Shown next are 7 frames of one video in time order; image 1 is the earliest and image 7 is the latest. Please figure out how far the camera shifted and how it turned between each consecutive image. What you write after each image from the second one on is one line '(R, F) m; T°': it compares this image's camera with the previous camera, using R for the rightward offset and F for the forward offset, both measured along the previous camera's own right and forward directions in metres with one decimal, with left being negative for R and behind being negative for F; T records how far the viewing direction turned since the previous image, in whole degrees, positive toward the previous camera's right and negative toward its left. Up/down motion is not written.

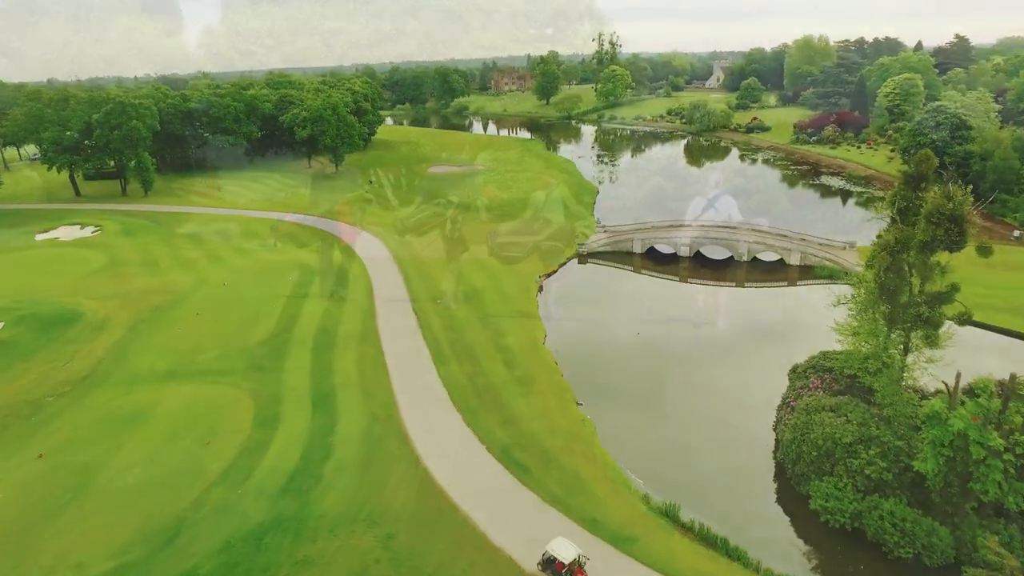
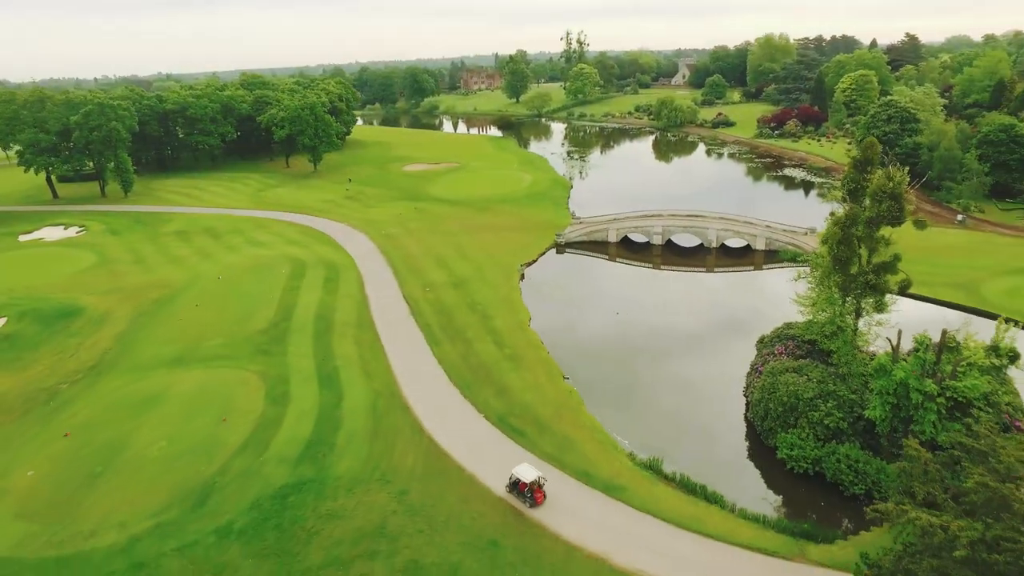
(-1.0, -2.6) m; +2°
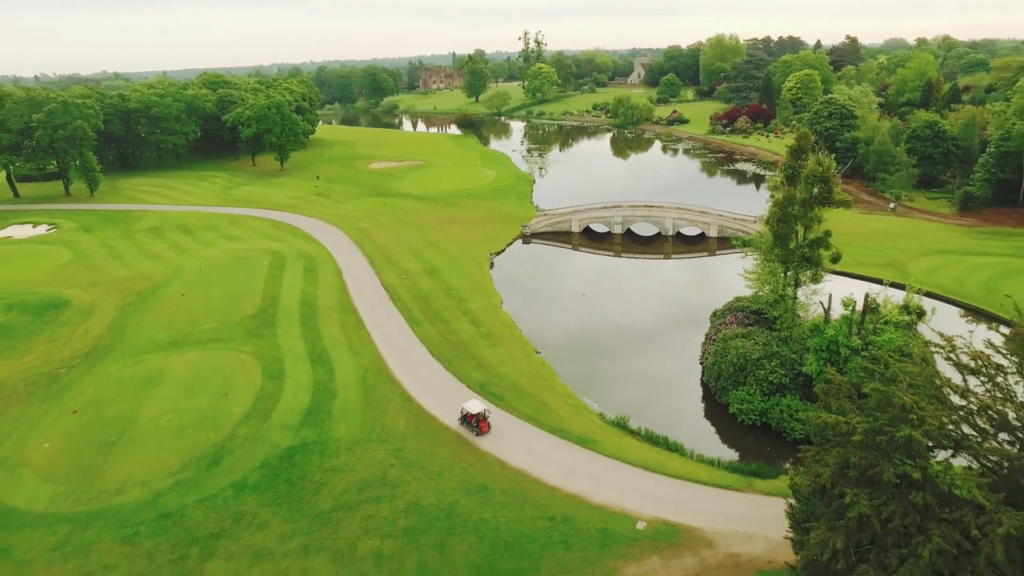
(-0.9, -3.0) m; +3°
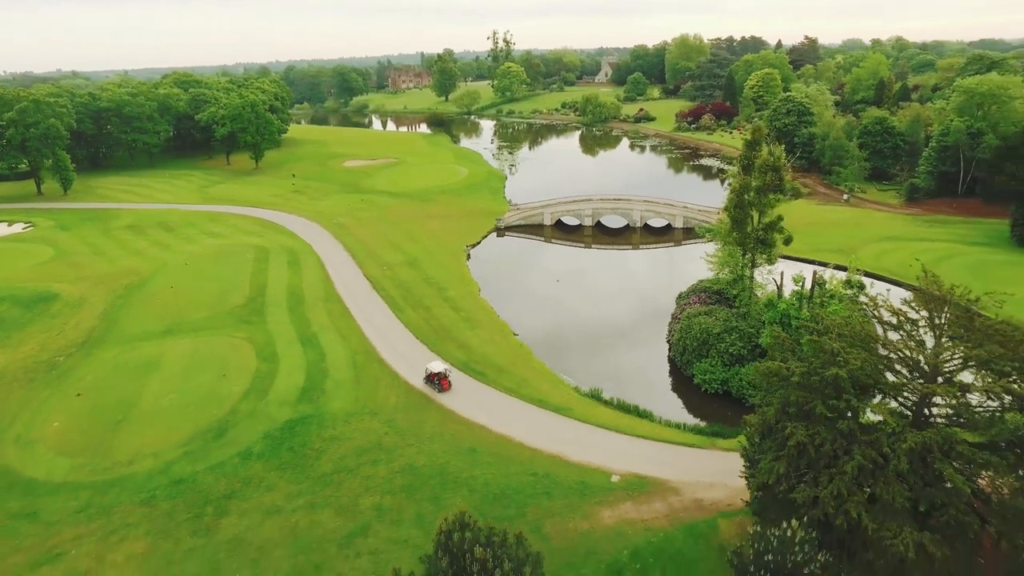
(-0.5, -2.5) m; +2°
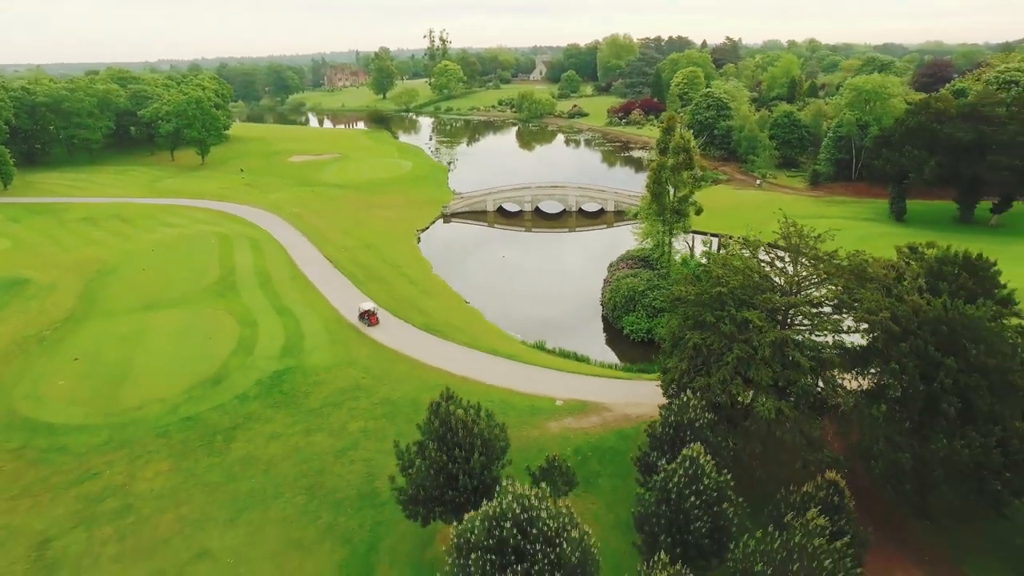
(-0.9, -5.3) m; +5°
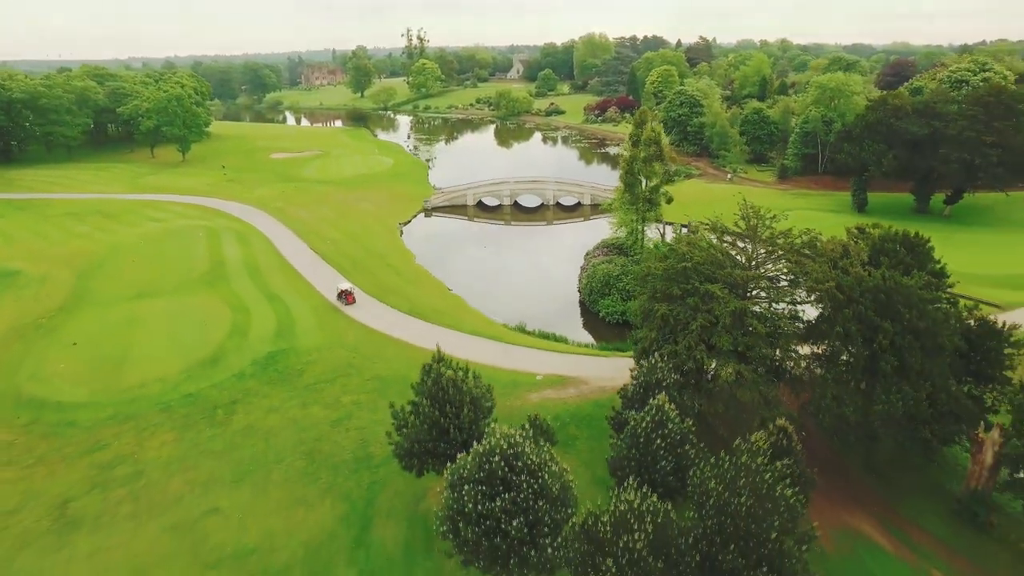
(-0.2, -2.1) m; +2°
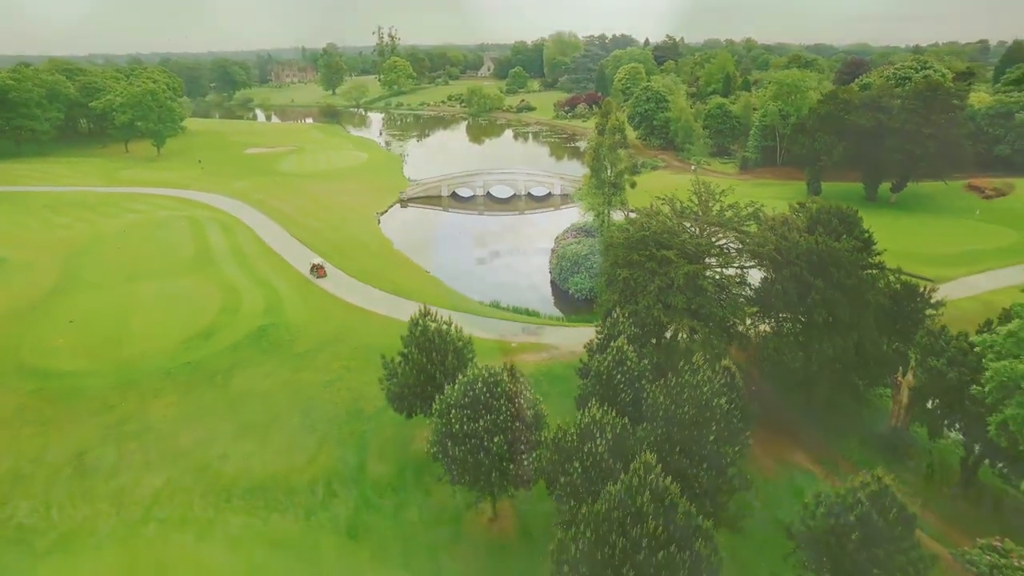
(-0.2, -2.8) m; +2°
